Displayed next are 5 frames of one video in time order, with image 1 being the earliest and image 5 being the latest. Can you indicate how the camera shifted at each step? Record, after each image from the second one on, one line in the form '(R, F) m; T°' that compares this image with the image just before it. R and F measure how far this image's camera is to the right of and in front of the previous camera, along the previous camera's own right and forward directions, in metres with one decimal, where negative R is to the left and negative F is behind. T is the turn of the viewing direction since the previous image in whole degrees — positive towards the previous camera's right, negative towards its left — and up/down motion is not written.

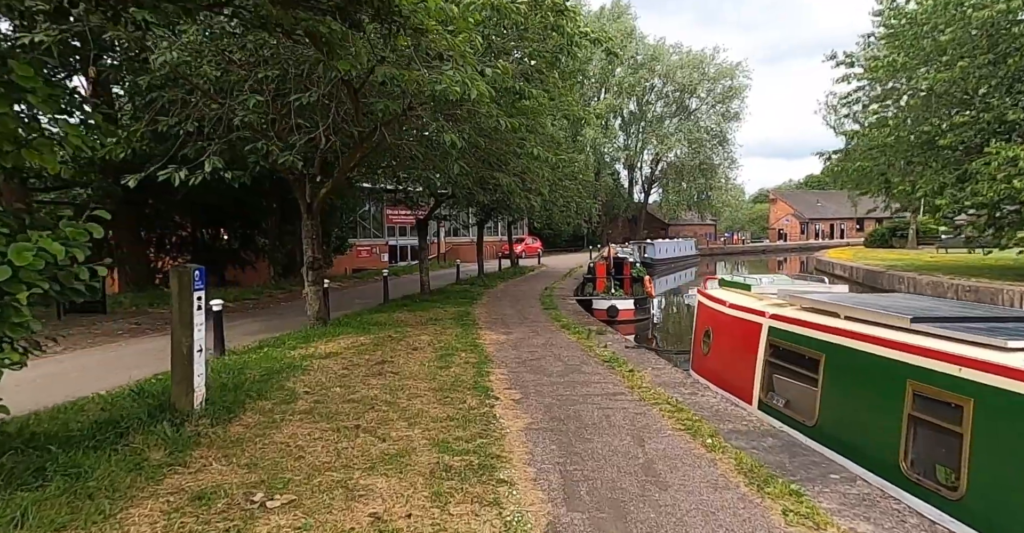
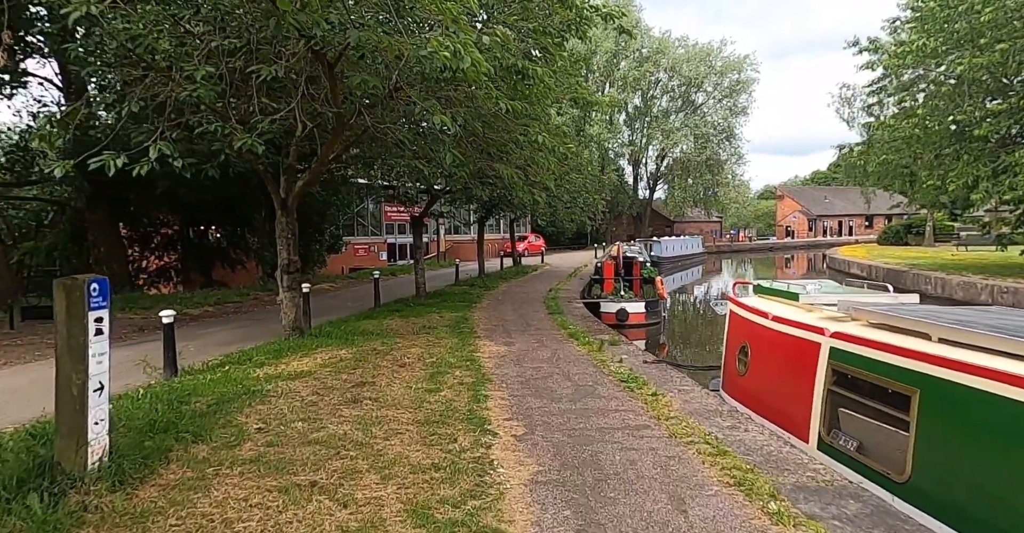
(0.0, +1.2) m; 0°
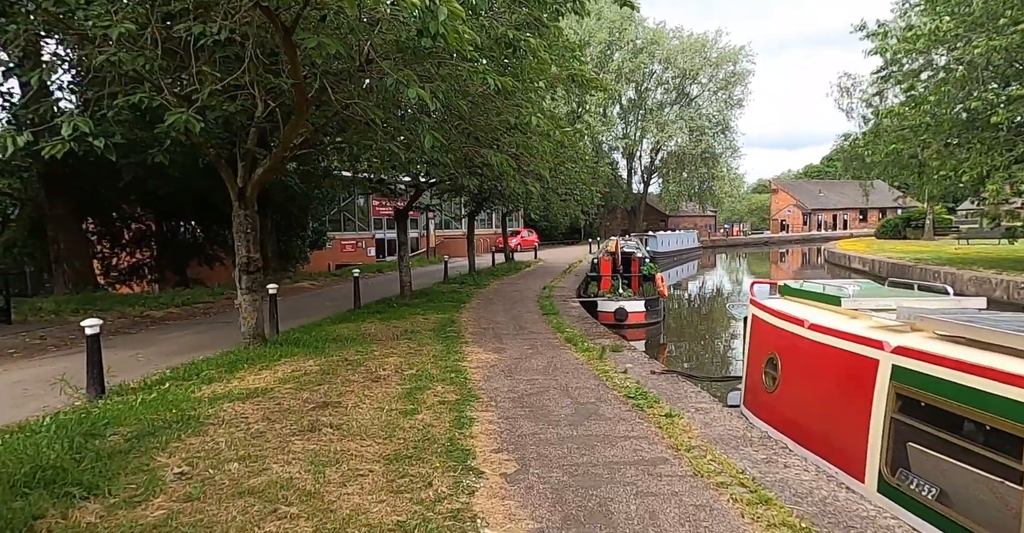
(0.0, +1.0) m; +1°
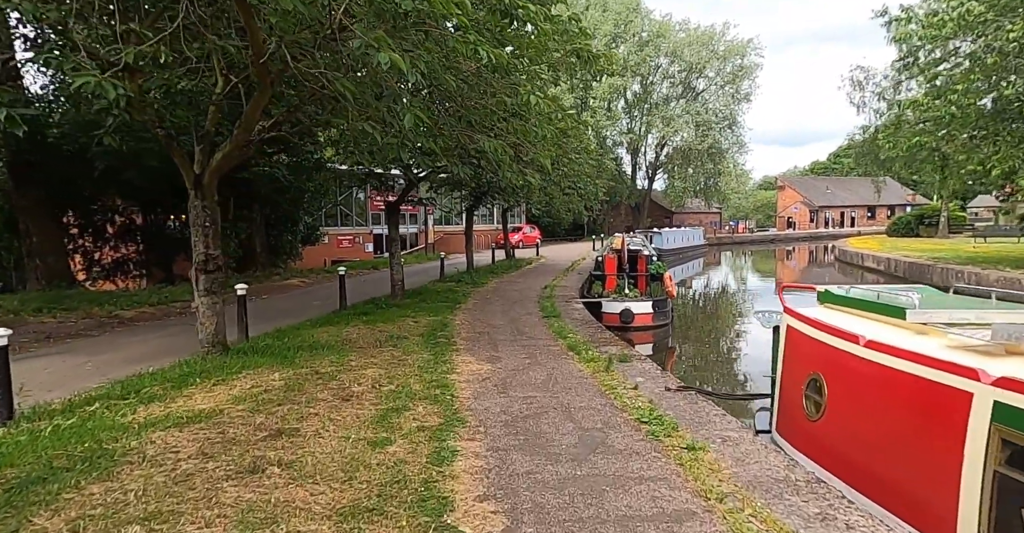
(+0.1, +1.0) m; 0°
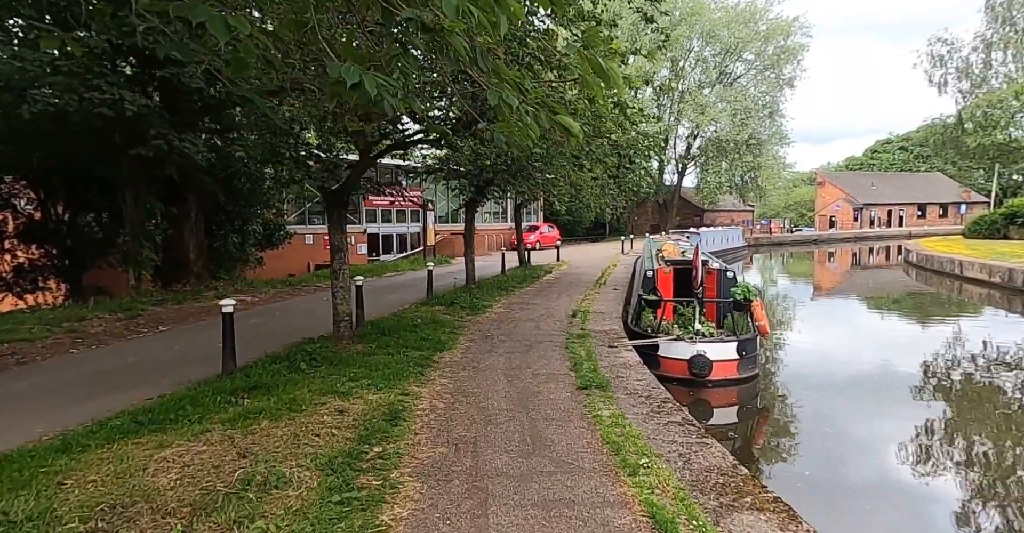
(0.0, +5.3) m; -1°
